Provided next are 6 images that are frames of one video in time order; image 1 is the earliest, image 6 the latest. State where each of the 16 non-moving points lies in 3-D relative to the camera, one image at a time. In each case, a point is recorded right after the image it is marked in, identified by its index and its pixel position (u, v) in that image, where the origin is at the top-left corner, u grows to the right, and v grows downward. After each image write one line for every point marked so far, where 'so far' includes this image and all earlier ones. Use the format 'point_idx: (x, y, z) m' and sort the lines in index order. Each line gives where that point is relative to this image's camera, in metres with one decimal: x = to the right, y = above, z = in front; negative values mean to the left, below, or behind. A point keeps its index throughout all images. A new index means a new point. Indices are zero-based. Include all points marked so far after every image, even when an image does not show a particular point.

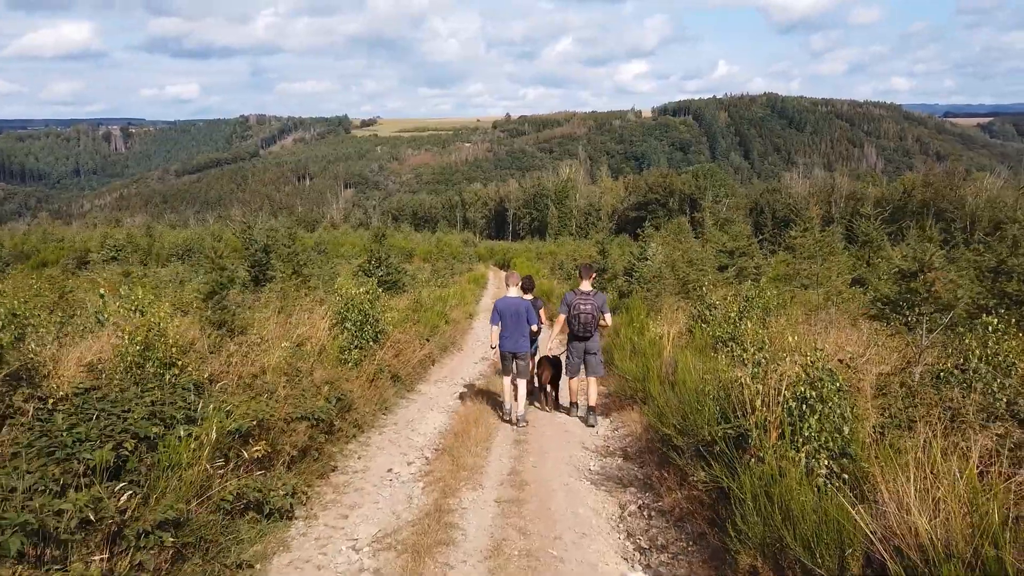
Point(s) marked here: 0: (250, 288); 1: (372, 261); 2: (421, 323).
0: (-3.6, 0.0, +10.4) m
1: (-2.6, +0.5, +14.1) m
2: (-1.3, -0.5, +10.7) m
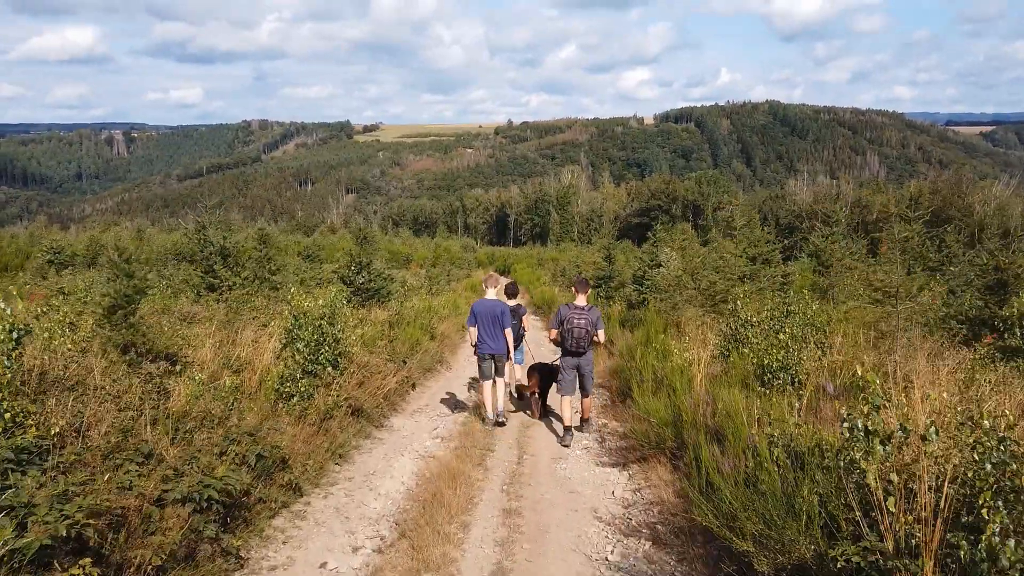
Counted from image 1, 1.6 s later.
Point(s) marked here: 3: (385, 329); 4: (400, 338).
0: (-3.7, -0.1, +8.8) m
1: (-2.7, +0.3, +12.5) m
2: (-1.4, -0.6, +9.2) m
3: (-1.6, -0.5, +9.3) m
4: (-1.4, -0.6, +9.2) m
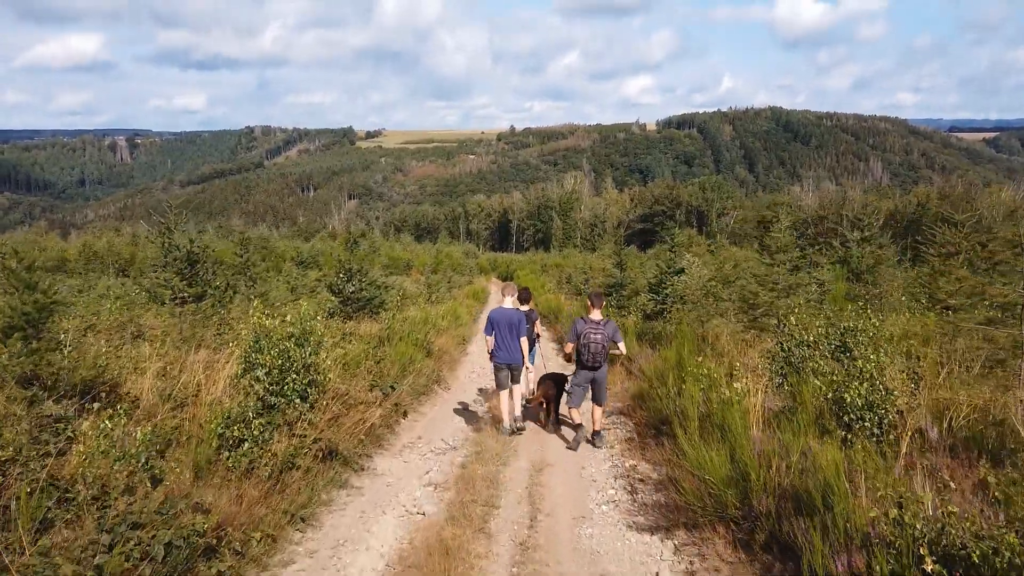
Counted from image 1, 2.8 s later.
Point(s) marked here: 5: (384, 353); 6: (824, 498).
0: (-3.6, -0.3, +7.6) m
1: (-2.6, +0.2, +11.3) m
2: (-1.3, -0.7, +8.0) m
3: (-1.5, -0.6, +8.1) m
4: (-1.3, -0.7, +8.1) m
5: (-1.4, -0.7, +8.0) m
6: (+1.4, -0.9, +3.3) m
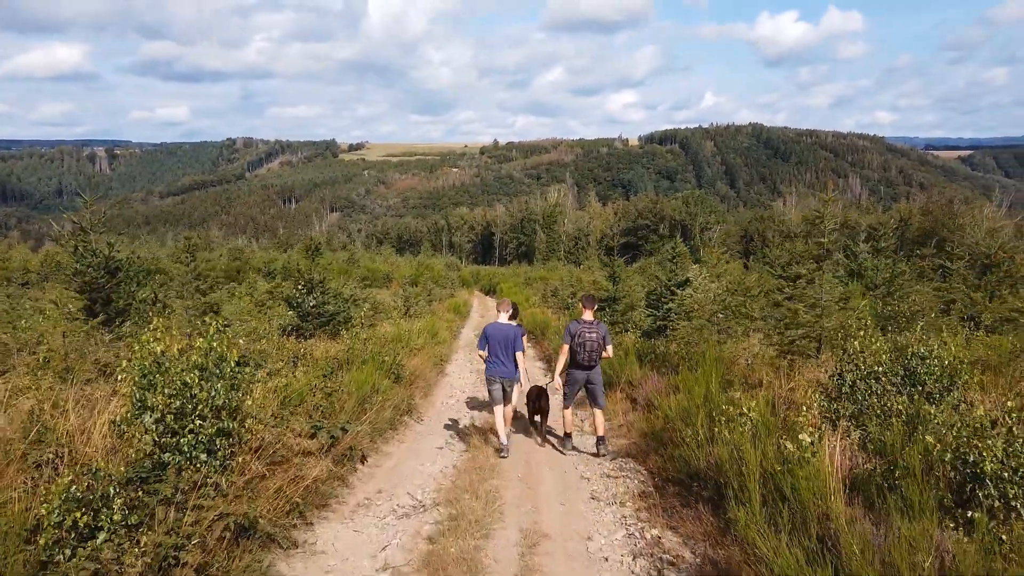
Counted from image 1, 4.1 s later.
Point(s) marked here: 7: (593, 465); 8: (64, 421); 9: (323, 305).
0: (-3.8, -0.4, +6.2) m
1: (-2.8, 0.0, +9.9) m
2: (-1.4, -0.8, +6.6) m
3: (-1.6, -0.7, +6.7) m
4: (-1.5, -0.8, +6.6) m
5: (-1.5, -0.8, +6.6) m
6: (+1.3, -1.0, +2.0) m
7: (+0.7, -1.5, +6.2) m
8: (-2.3, -0.7, +3.8) m
9: (-2.5, -0.2, +9.9) m
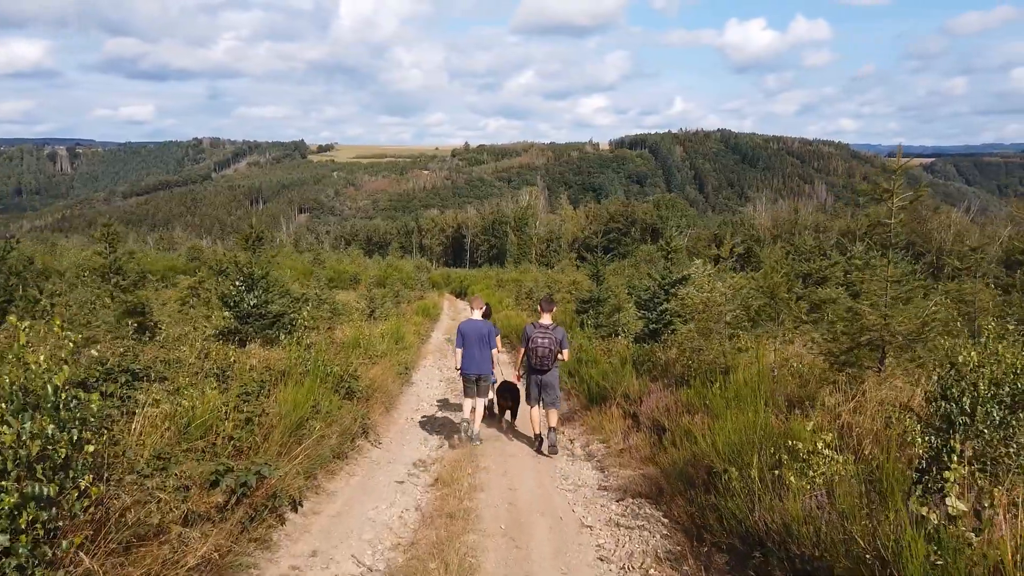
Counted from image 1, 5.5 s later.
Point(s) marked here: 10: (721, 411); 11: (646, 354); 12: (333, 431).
0: (-3.9, -0.3, +4.7) m
1: (-3.1, 0.0, +8.4) m
2: (-1.6, -0.8, +5.2) m
3: (-1.8, -0.7, +5.3) m
4: (-1.6, -0.8, +5.2) m
5: (-1.6, -0.8, +5.1) m
6: (+1.4, -0.9, +0.7) m
7: (+0.5, -1.4, +4.8) m
8: (-2.3, -0.6, +2.4) m
9: (-2.7, -0.2, +8.4) m
10: (+1.3, -0.8, +4.9) m
11: (+1.5, -0.8, +8.6) m
12: (-1.4, -1.1, +5.7) m
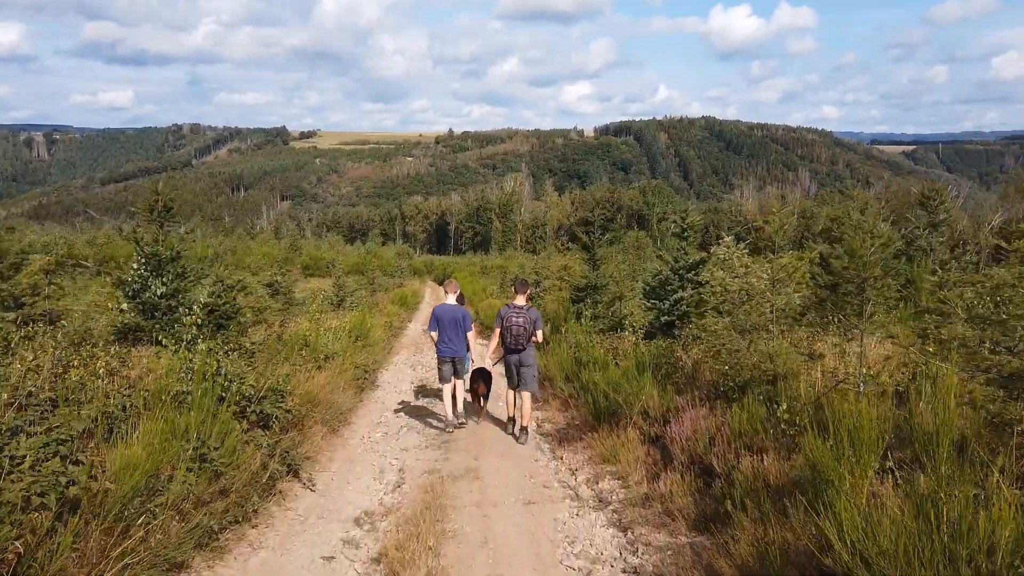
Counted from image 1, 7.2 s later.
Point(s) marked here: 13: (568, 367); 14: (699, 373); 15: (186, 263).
0: (-3.9, -0.2, +2.8) m
1: (-3.2, +0.2, +6.5) m
2: (-1.7, -0.7, +3.3) m
3: (-1.9, -0.6, +3.4) m
4: (-1.7, -0.7, +3.4) m
5: (-1.7, -0.7, +3.3) m
6: (+1.4, -0.9, -1.1) m
7: (+0.5, -1.3, +3.1) m
8: (-2.4, -0.6, +0.5) m
9: (-2.9, -0.1, +6.5) m
10: (+1.3, -0.7, +3.2) m
11: (+1.4, -0.6, +6.8) m
12: (-1.4, -1.0, +3.9) m
13: (+0.6, -0.8, +7.8) m
14: (+1.5, -0.6, +6.0) m
15: (-3.0, +0.2, +6.9) m
